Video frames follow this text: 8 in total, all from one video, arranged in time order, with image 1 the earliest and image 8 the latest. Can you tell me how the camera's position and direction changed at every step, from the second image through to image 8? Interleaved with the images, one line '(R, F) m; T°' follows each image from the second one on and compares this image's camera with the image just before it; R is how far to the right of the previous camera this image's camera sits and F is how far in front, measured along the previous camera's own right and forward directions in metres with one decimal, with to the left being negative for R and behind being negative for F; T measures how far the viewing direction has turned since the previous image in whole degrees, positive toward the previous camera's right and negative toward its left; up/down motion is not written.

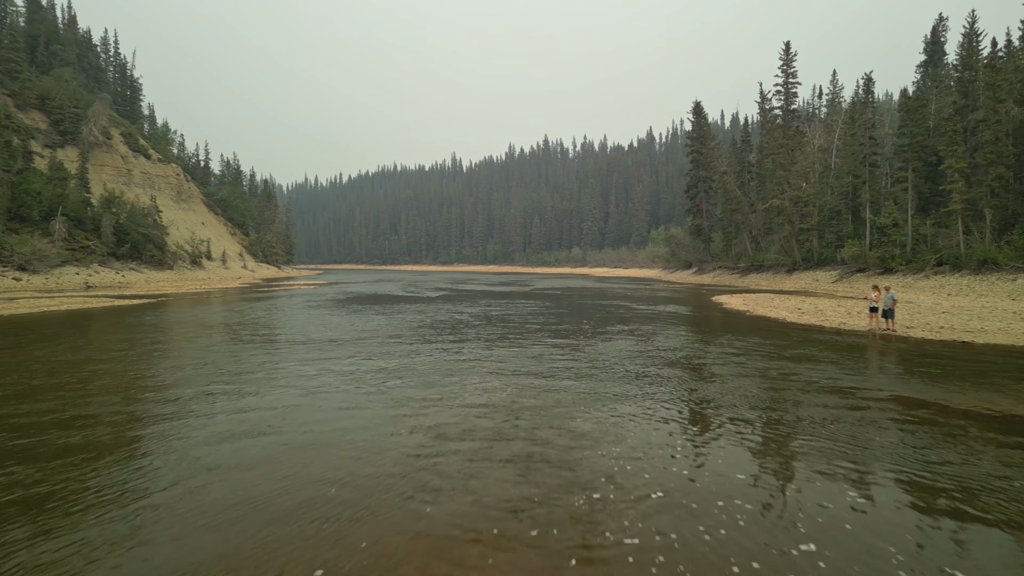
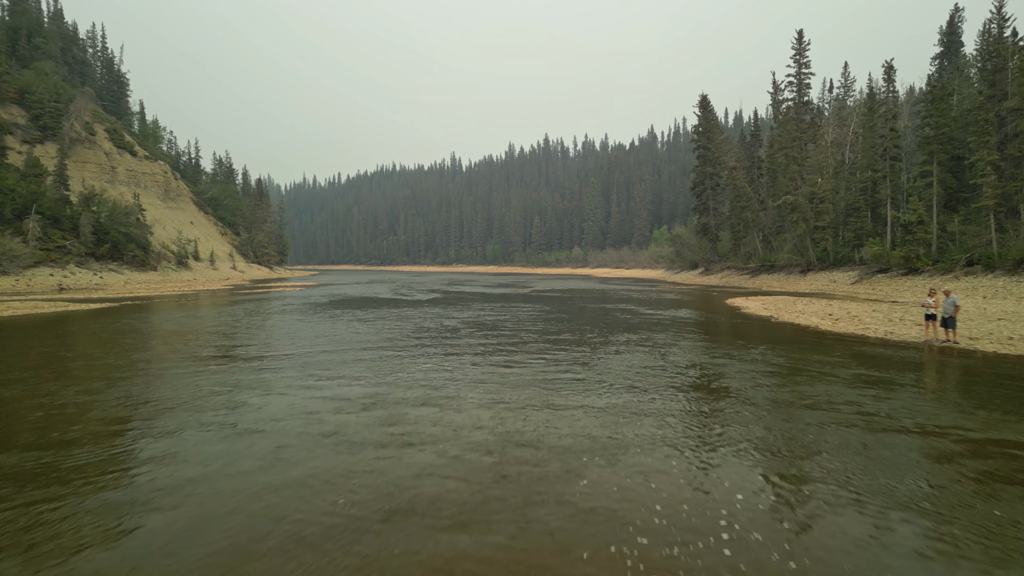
(+0.2, +2.4) m; 0°
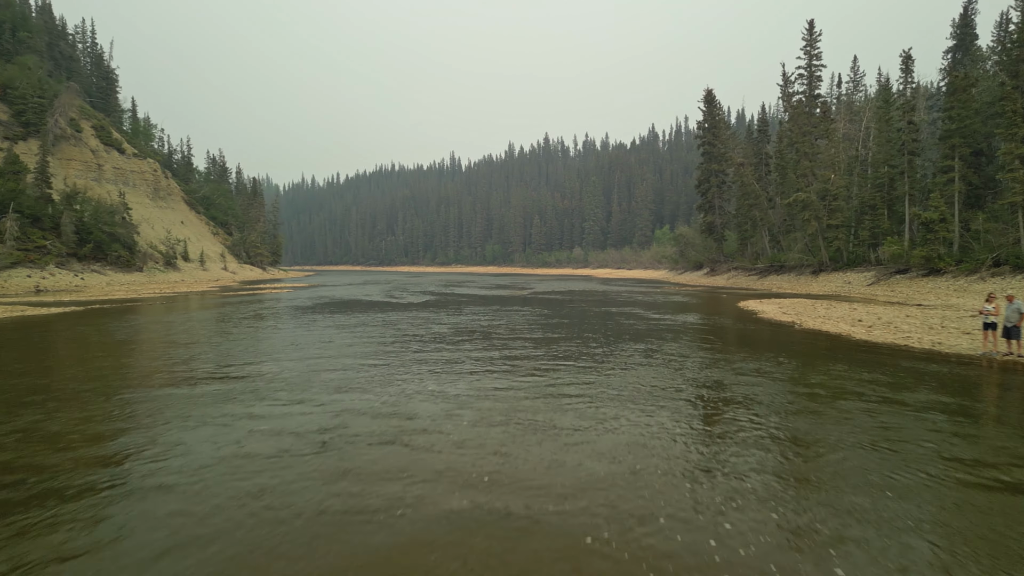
(+0.2, +1.8) m; 0°
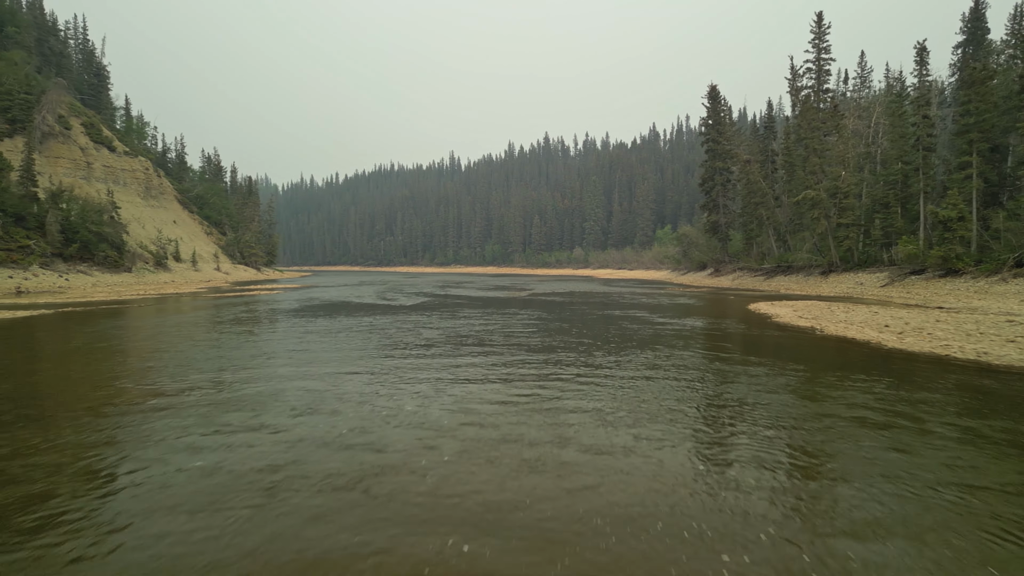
(+0.1, +1.4) m; 0°
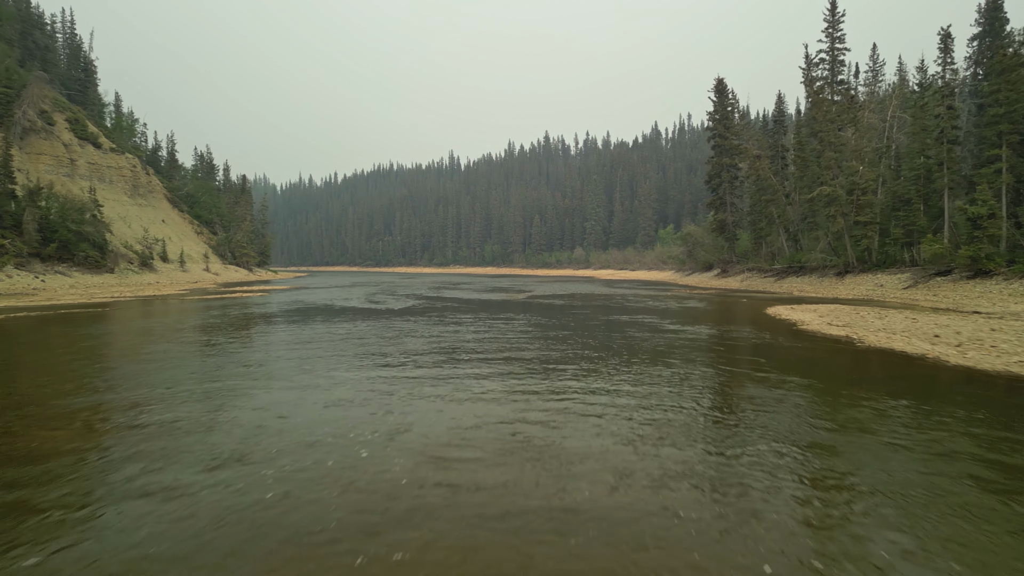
(+0.2, +2.0) m; 0°
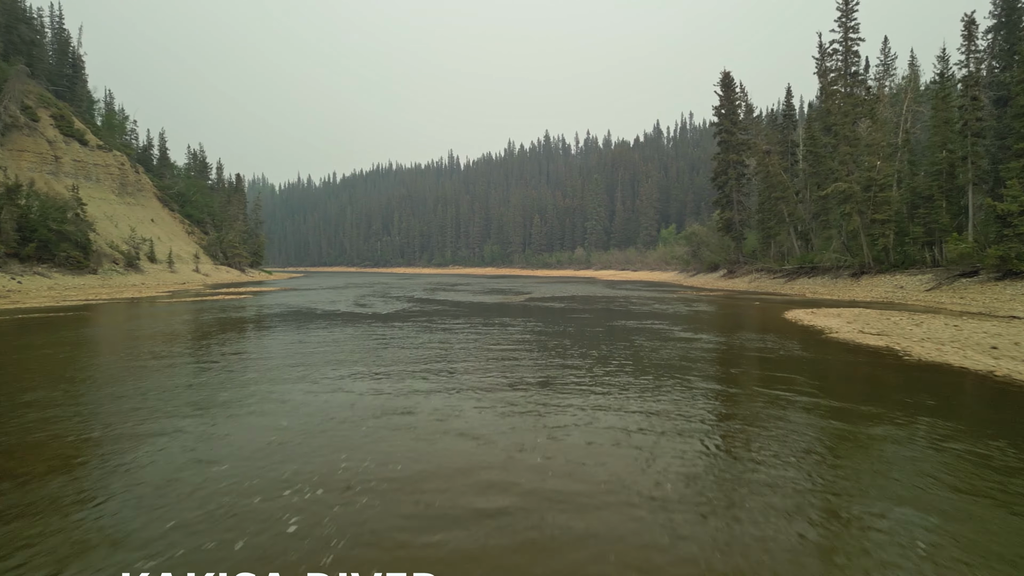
(+0.2, +1.8) m; 0°
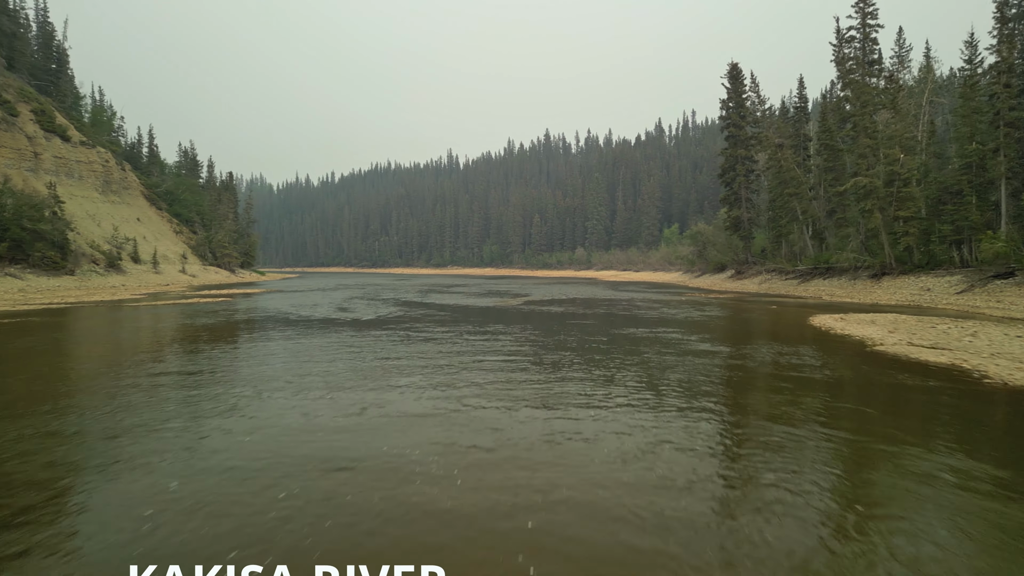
(+0.2, +2.1) m; 0°
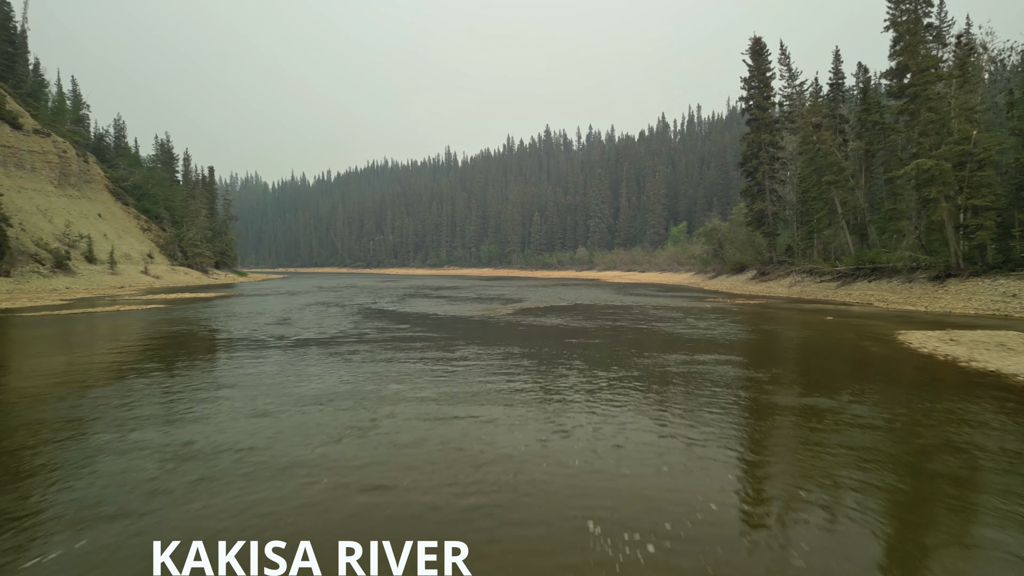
(+0.6, +5.1) m; 0°
